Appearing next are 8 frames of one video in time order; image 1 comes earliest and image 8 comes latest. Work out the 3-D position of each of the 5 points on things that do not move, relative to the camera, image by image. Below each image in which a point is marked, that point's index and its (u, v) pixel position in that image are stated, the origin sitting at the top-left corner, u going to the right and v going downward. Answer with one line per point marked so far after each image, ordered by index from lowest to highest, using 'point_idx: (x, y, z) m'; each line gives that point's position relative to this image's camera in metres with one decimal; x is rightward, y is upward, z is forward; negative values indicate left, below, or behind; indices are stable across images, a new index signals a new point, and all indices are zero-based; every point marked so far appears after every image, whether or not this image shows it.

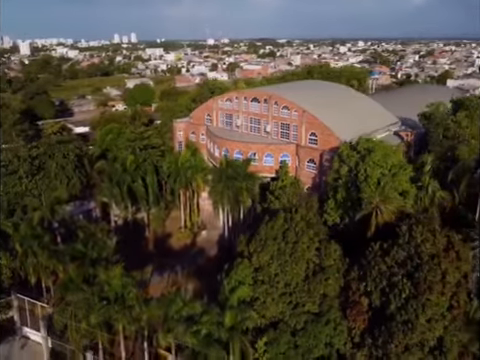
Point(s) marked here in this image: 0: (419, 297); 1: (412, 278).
0: (+9.9, -6.5, +18.9) m
1: (+9.7, -5.6, +19.3) m
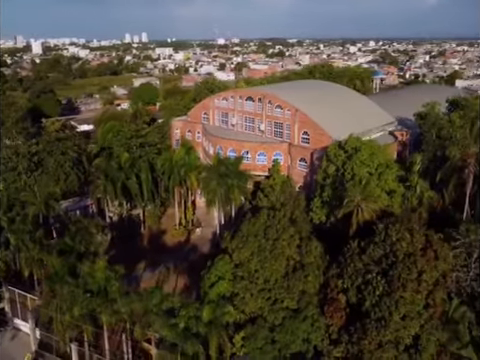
0: (+8.5, -6.4, +19.0) m
1: (+8.3, -5.5, +19.4) m
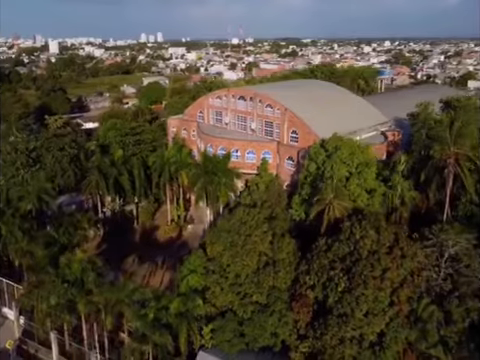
0: (+6.5, -6.3, +19.2) m
1: (+6.3, -5.4, +19.6) m
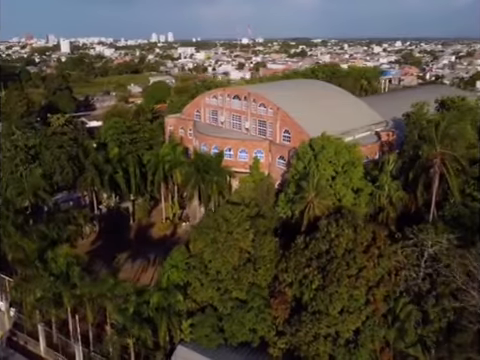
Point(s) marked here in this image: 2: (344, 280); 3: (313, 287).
0: (+5.1, -6.2, +19.3) m
1: (+5.0, -5.3, +19.8) m
2: (+6.0, -5.7, +19.2) m
3: (+4.3, -6.3, +19.8) m
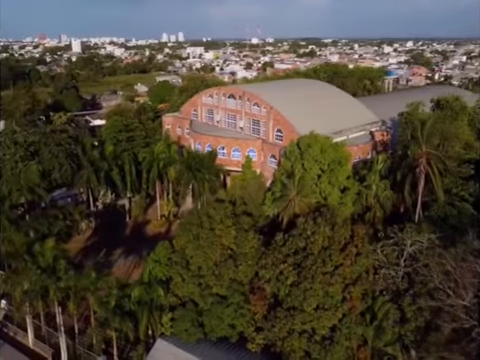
0: (+3.7, -6.1, +19.5) m
1: (+3.6, -5.2, +20.0) m
2: (+4.6, -5.6, +19.4) m
3: (+2.9, -6.2, +20.0) m
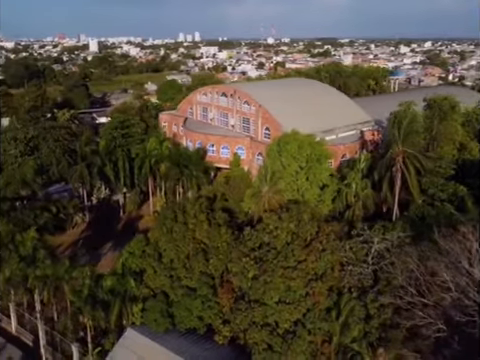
0: (+1.5, -5.8, +19.8) m
1: (+1.5, -4.9, +20.3) m
2: (+2.4, -5.3, +19.7) m
3: (+0.7, -5.9, +20.3) m
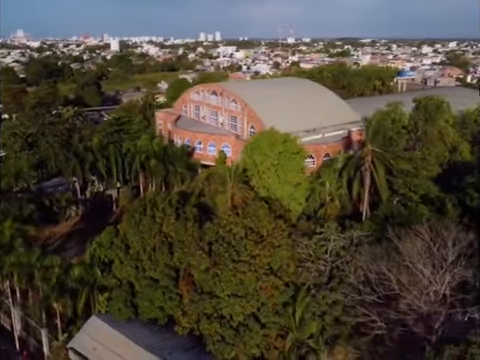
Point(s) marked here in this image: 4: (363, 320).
0: (-1.3, -5.5, +20.3) m
1: (-1.3, -4.6, +20.8) m
2: (-0.4, -5.1, +20.1) m
3: (-2.0, -5.6, +20.8) m
4: (+7.1, -8.2, +19.7) m
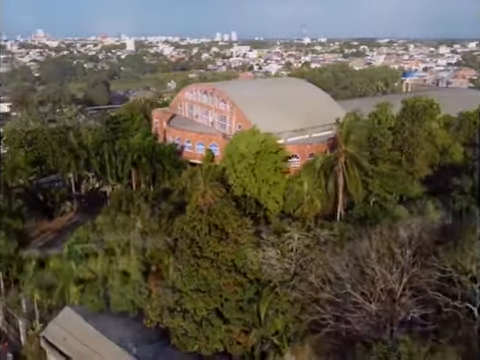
0: (-3.6, -5.3, +20.8) m
1: (-3.6, -4.4, +21.2) m
2: (-2.7, -4.9, +20.6) m
3: (-4.3, -5.4, +21.3) m
4: (+4.7, -8.2, +19.8) m
